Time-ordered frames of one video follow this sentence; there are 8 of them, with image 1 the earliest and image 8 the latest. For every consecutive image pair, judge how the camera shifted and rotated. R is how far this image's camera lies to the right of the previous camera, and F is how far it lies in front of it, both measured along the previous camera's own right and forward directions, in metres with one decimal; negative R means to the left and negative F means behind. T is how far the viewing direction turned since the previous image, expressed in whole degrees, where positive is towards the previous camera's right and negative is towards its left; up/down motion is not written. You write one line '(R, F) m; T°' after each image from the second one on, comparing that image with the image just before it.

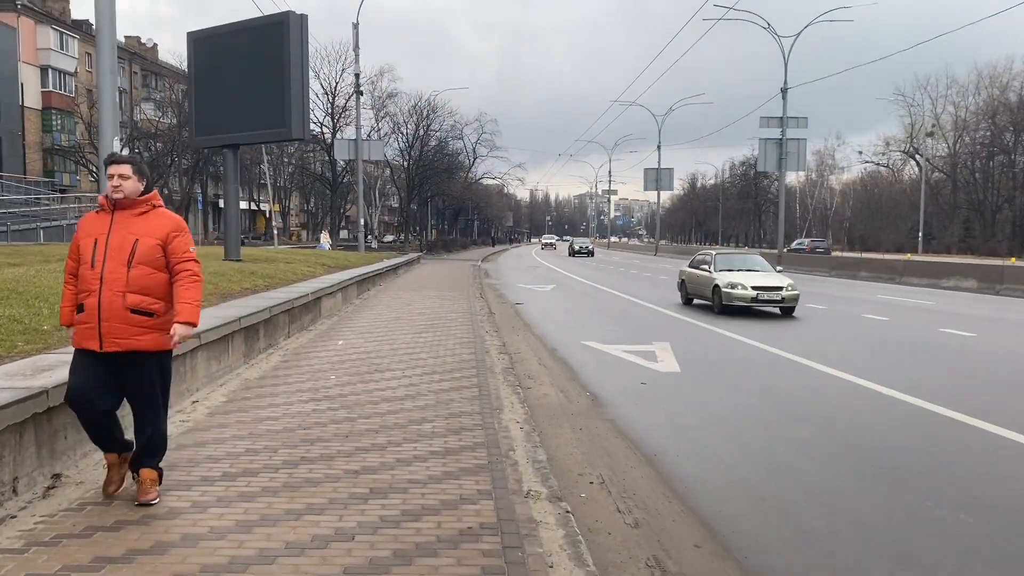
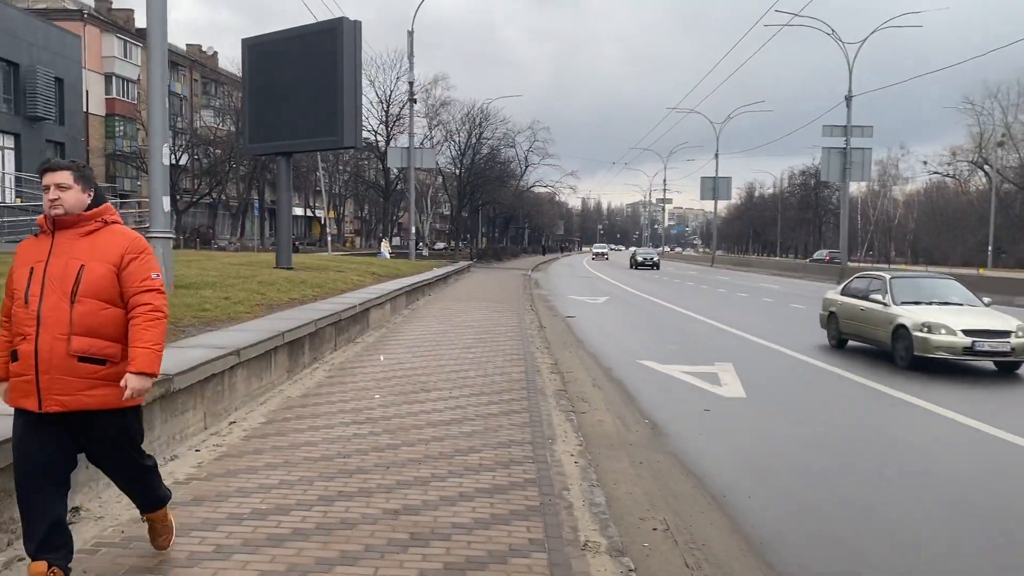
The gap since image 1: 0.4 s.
(0.0, +0.5) m; -3°
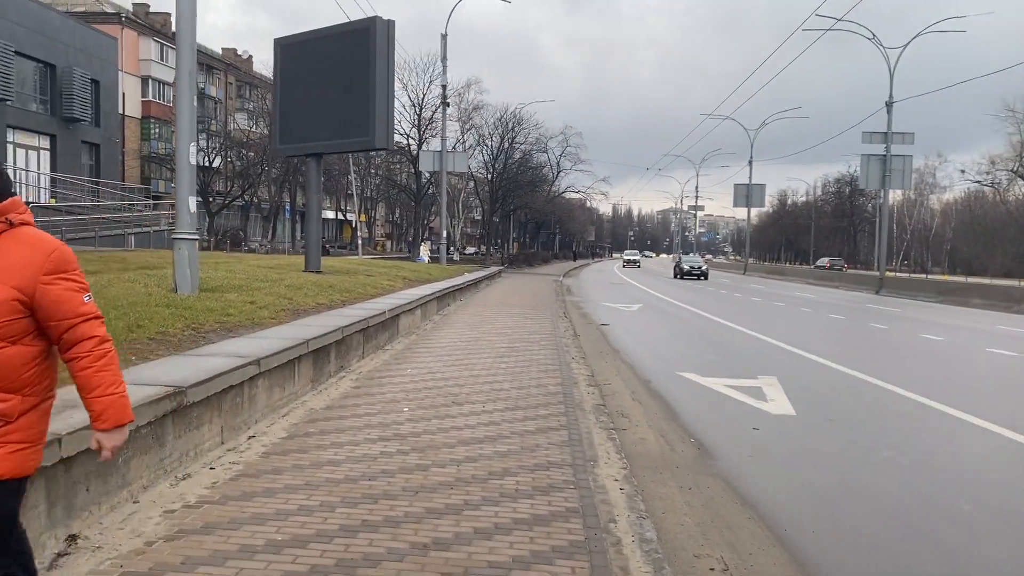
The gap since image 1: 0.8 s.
(-0.1, +0.5) m; -2°
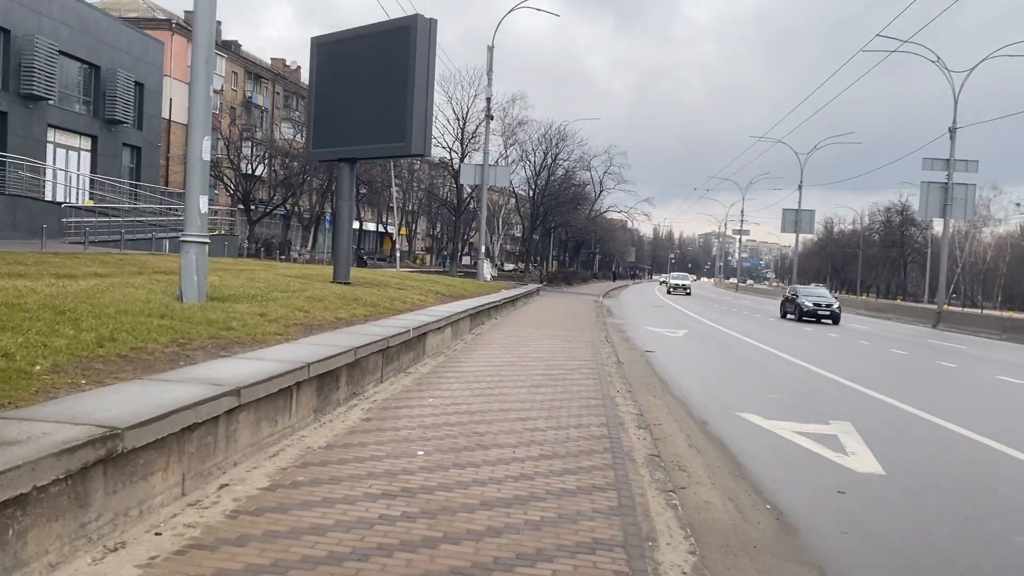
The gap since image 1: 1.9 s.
(0.0, +1.3) m; -3°
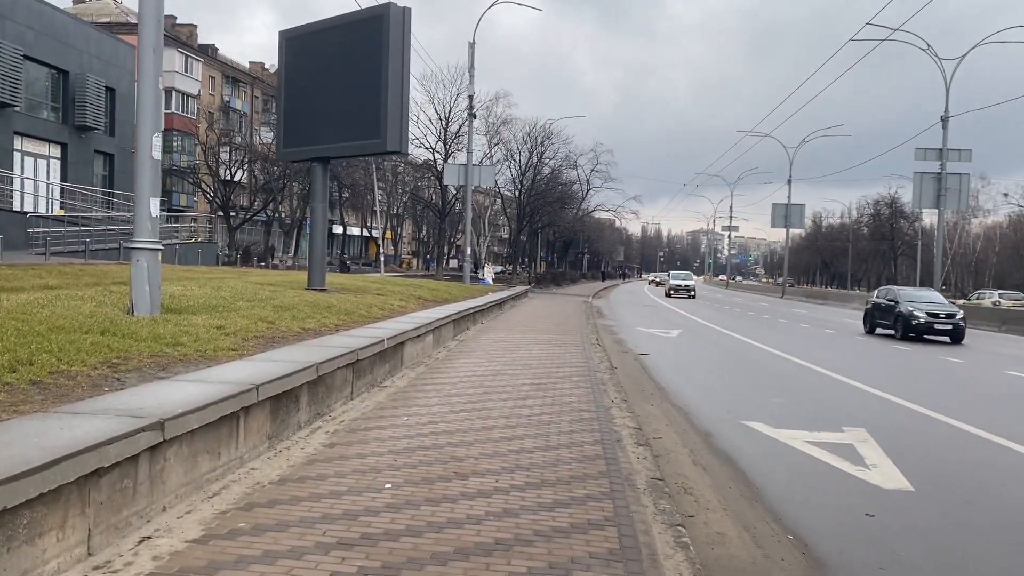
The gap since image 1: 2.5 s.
(+0.1, +0.8) m; +1°
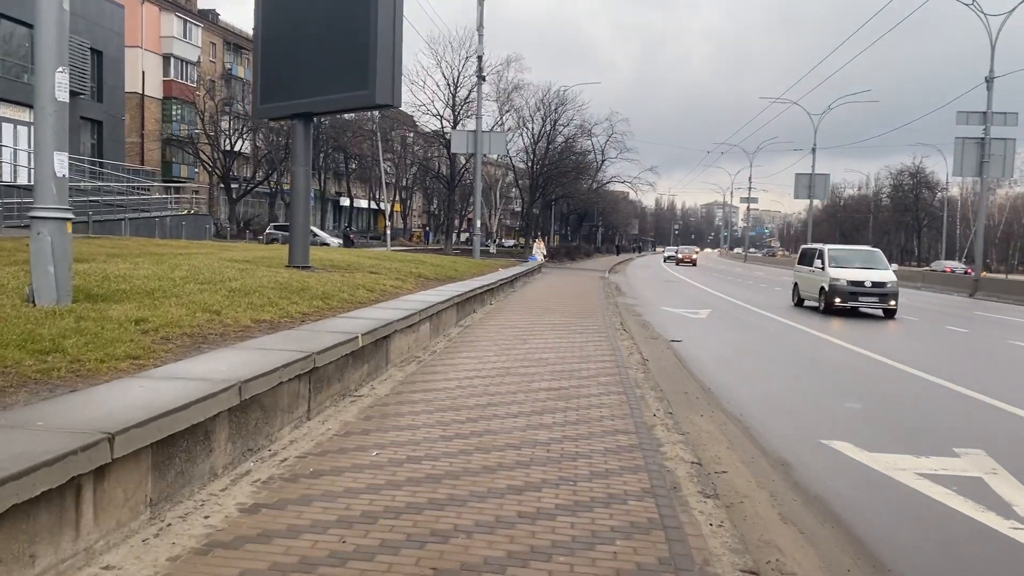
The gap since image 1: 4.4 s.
(0.0, +2.1) m; -1°
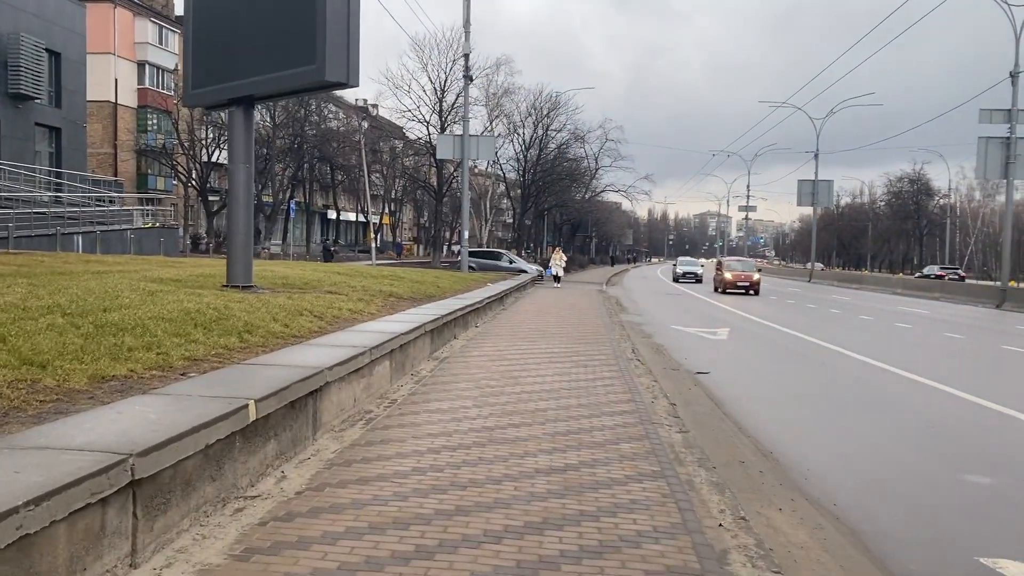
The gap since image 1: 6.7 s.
(+0.1, +2.6) m; 0°
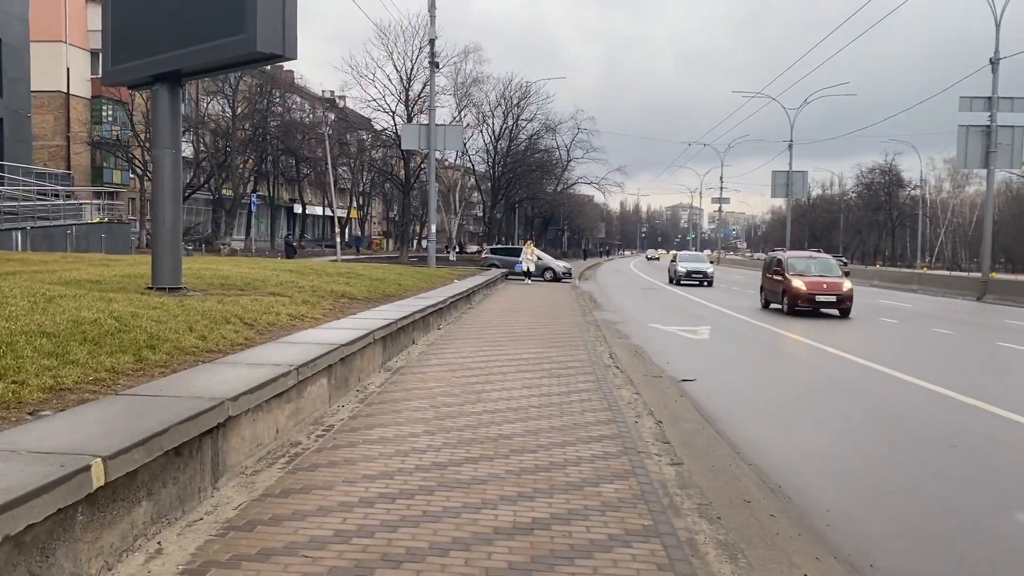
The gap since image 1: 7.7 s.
(+0.1, +1.2) m; +2°
